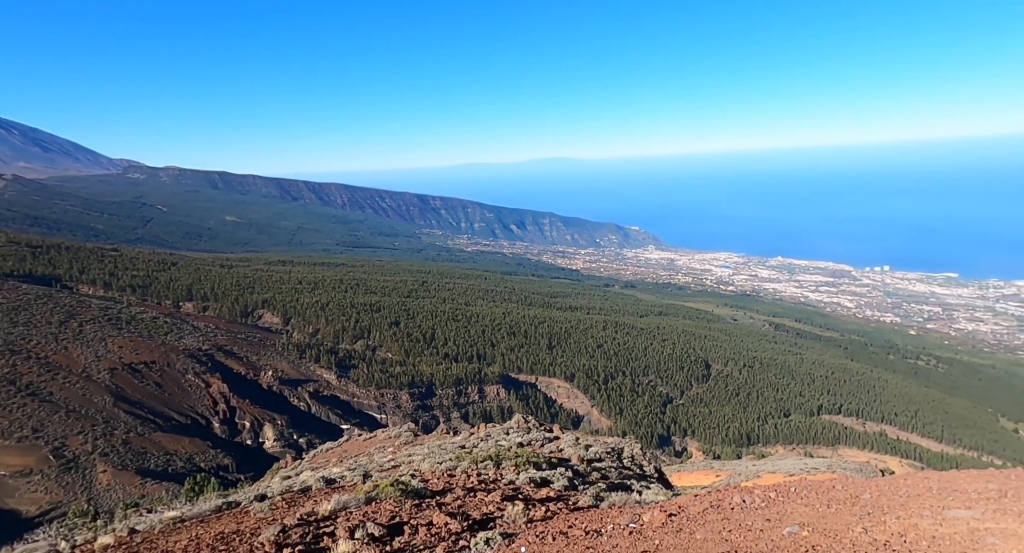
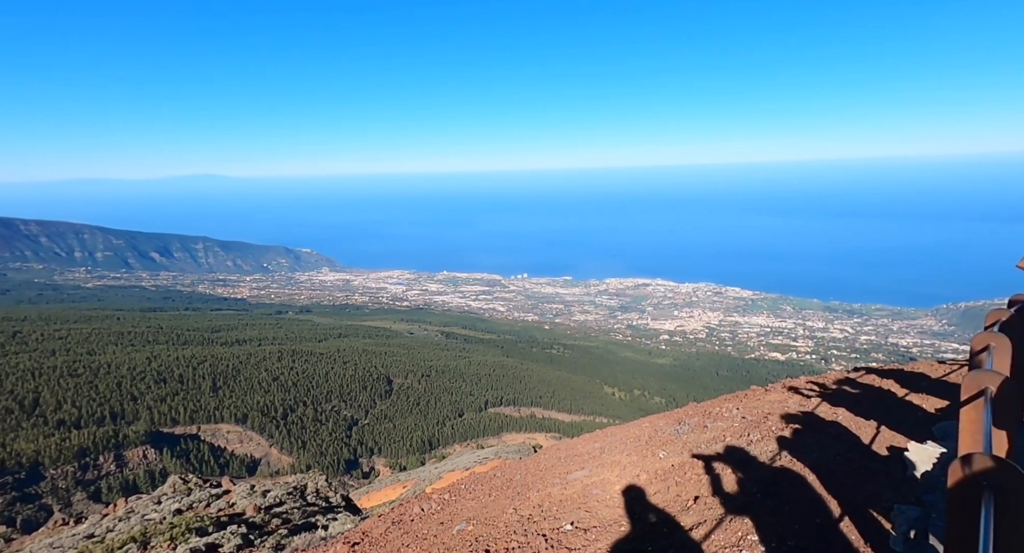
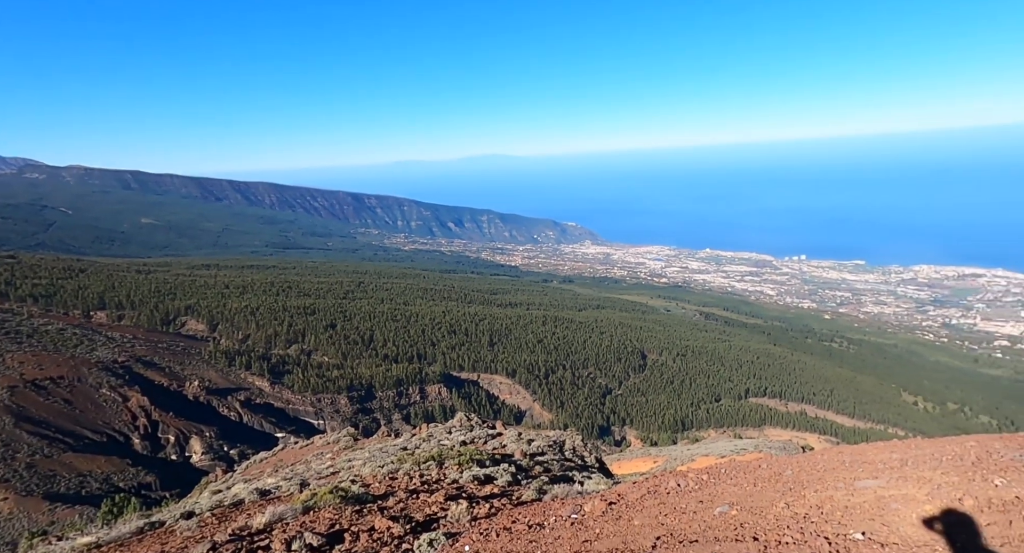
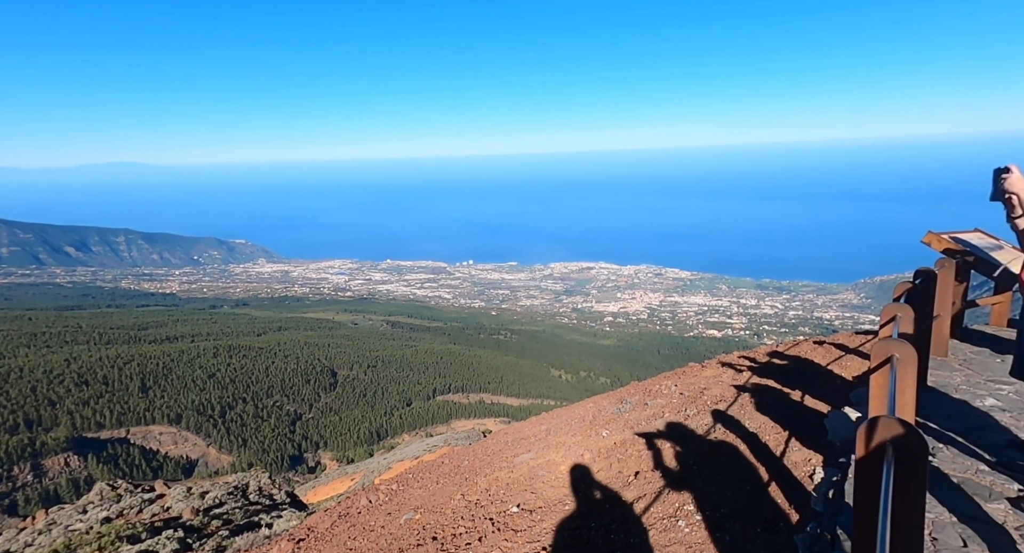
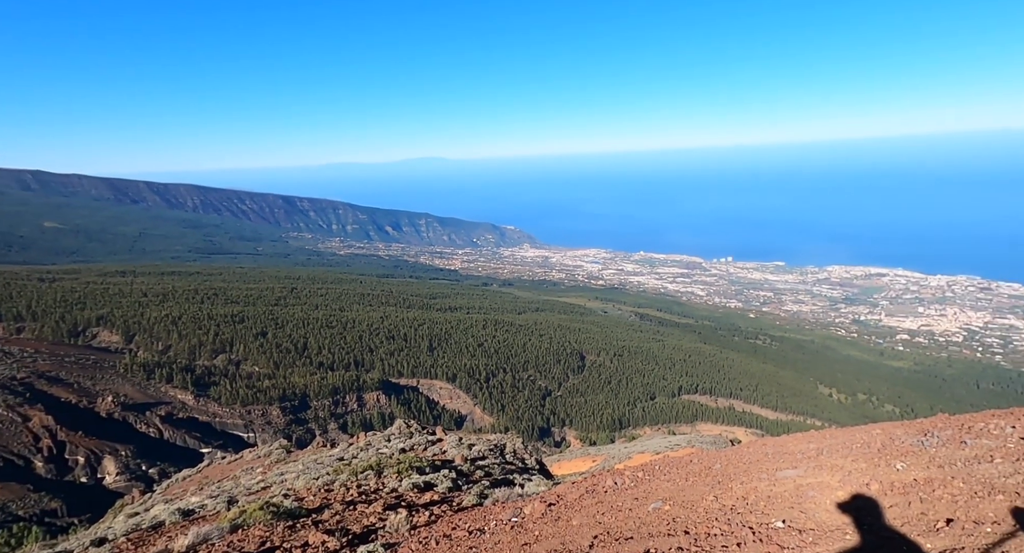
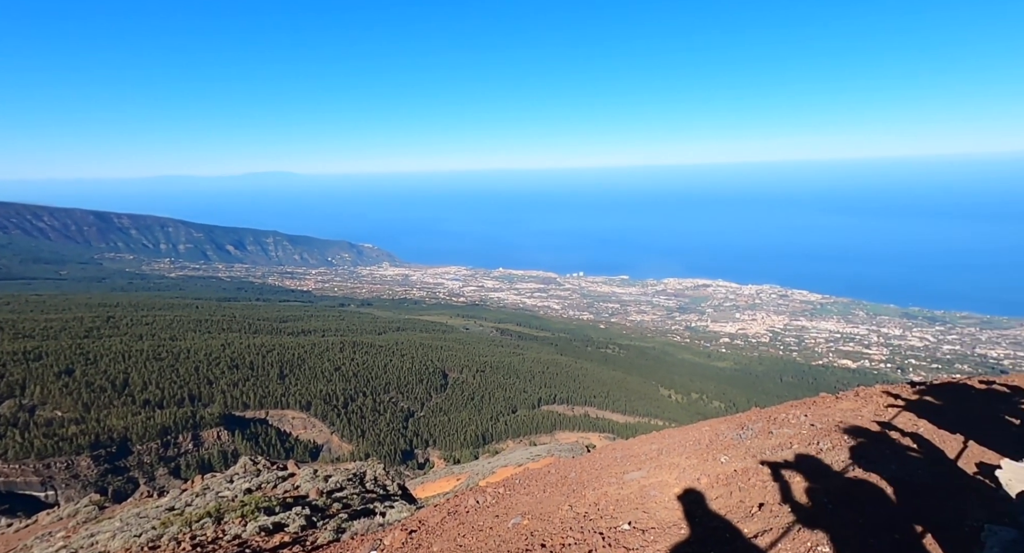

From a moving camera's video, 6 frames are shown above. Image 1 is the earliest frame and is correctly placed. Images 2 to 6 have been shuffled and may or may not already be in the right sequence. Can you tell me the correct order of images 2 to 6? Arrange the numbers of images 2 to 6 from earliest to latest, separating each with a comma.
3, 5, 6, 2, 4
